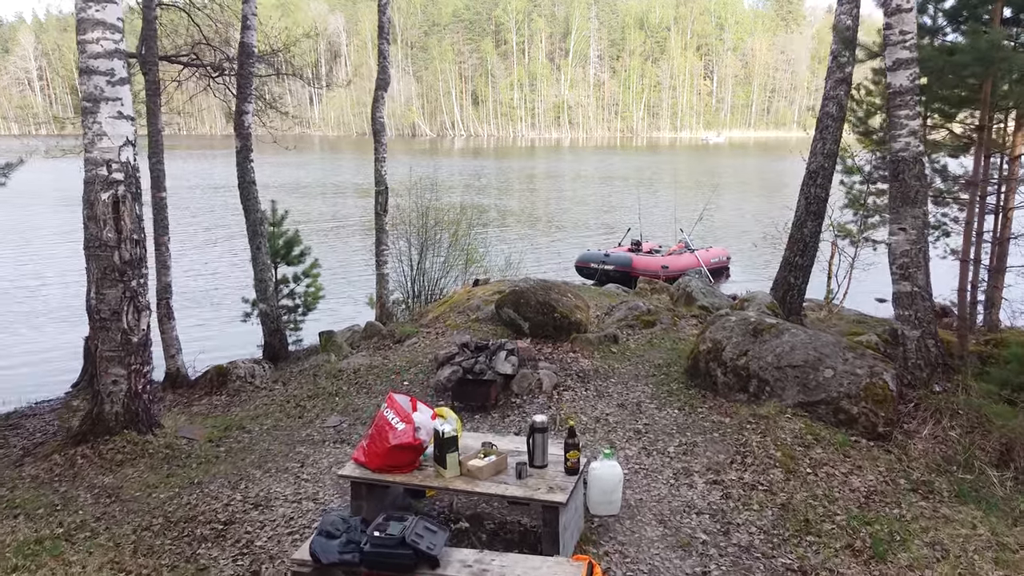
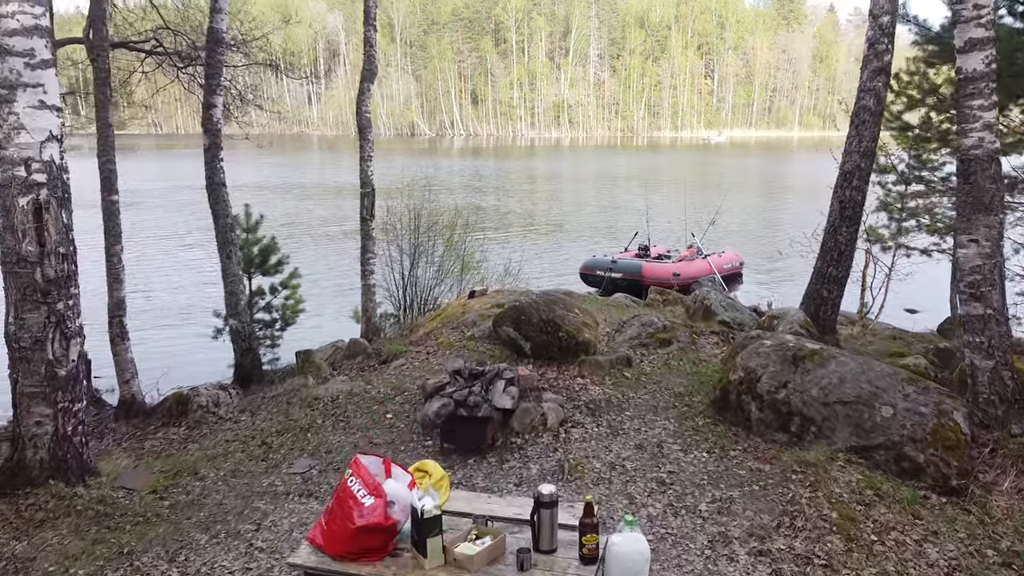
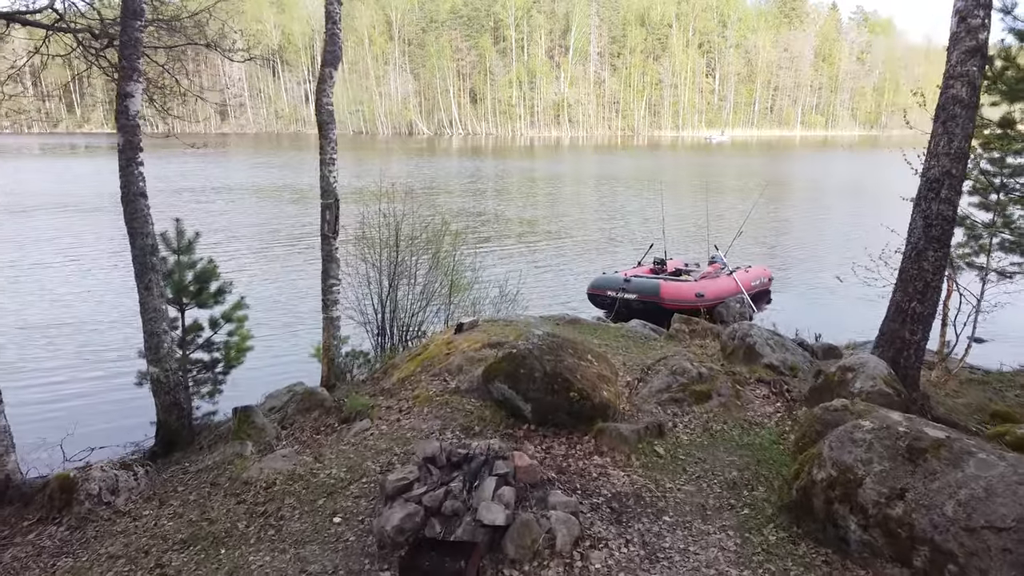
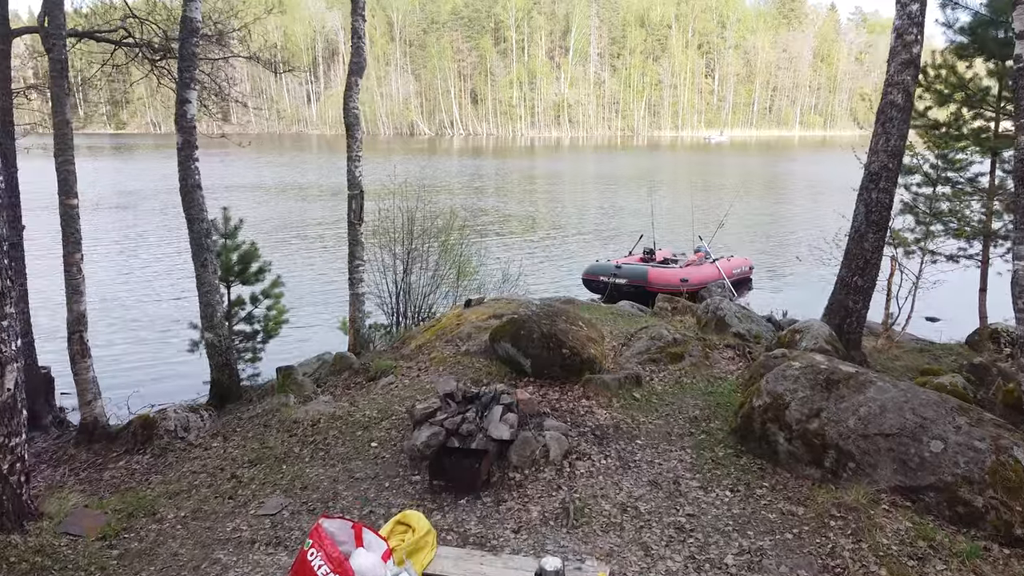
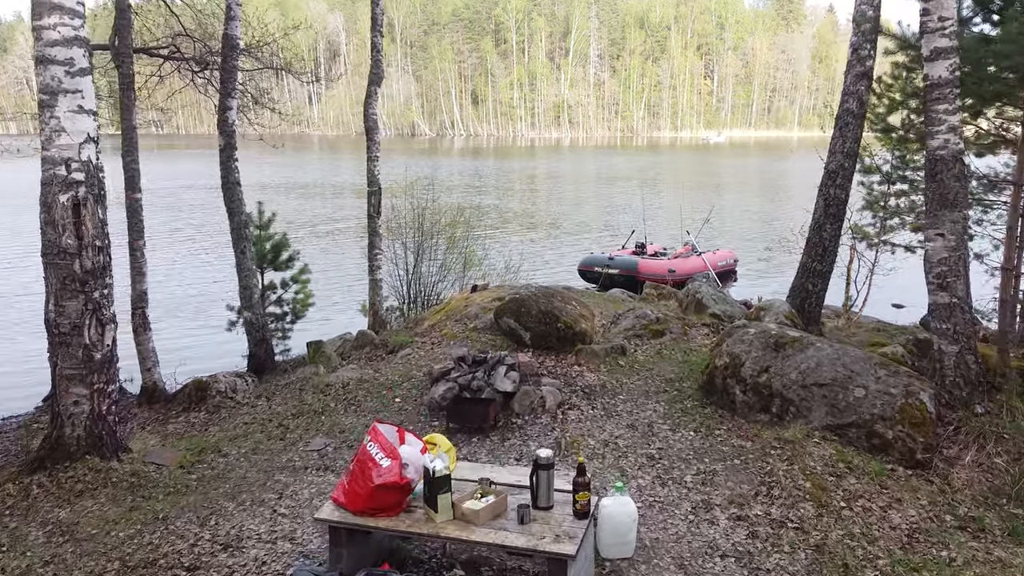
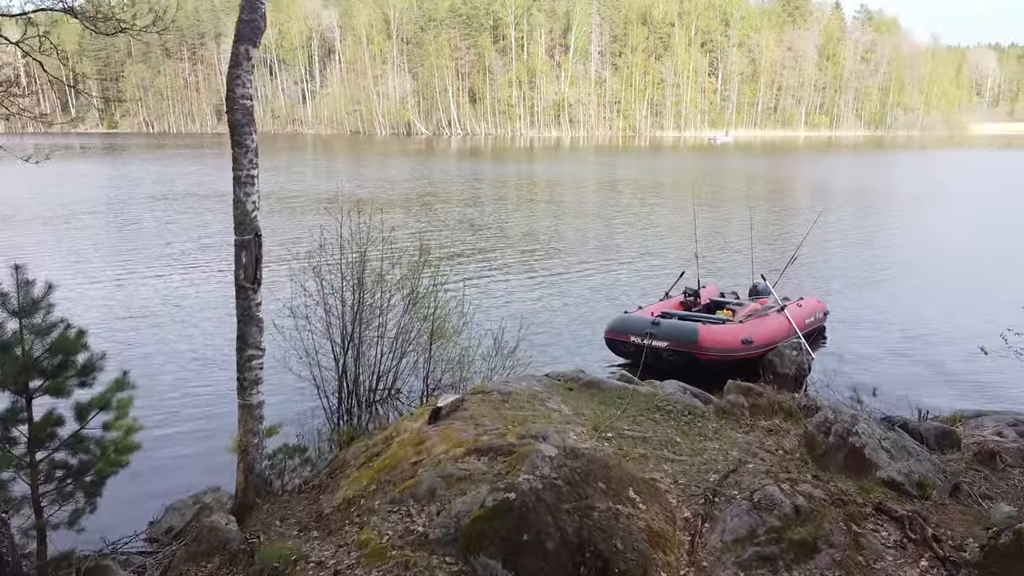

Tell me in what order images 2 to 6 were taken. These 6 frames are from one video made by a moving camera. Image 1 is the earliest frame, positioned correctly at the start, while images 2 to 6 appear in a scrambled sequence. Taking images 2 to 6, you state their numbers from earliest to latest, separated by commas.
5, 2, 4, 3, 6
